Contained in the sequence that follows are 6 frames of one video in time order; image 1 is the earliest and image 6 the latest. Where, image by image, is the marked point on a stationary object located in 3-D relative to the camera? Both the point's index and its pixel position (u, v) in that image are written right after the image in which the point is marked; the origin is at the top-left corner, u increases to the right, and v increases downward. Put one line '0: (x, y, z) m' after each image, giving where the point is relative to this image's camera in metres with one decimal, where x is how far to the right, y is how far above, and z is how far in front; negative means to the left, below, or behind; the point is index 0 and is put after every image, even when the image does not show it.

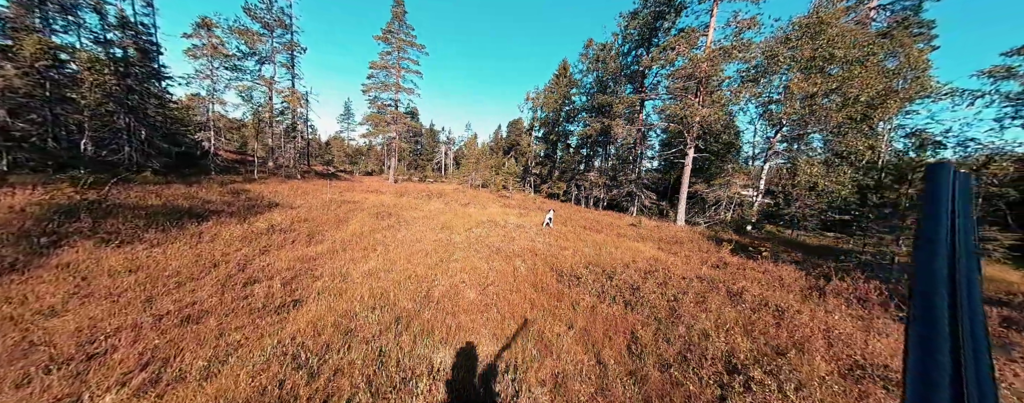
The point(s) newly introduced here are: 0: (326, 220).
0: (-7.2, -0.8, +10.6) m
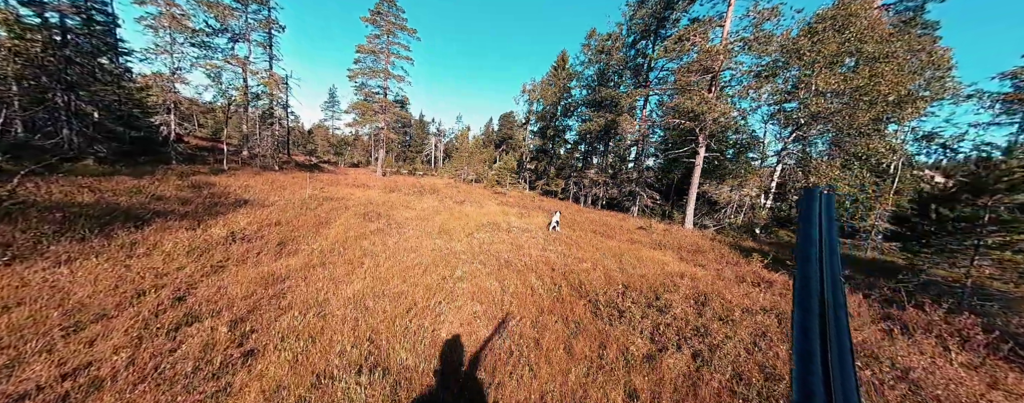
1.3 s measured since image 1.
0: (-7.0, -0.7, +9.1) m
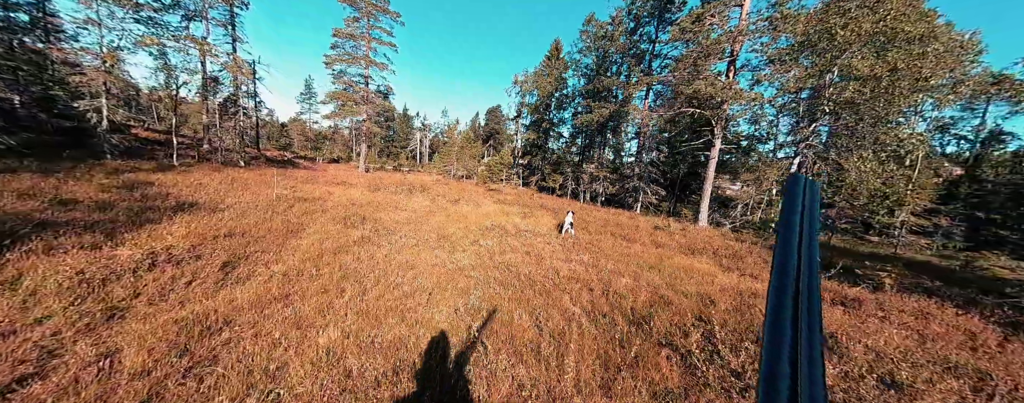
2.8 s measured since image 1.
0: (-6.6, -0.8, +7.3) m
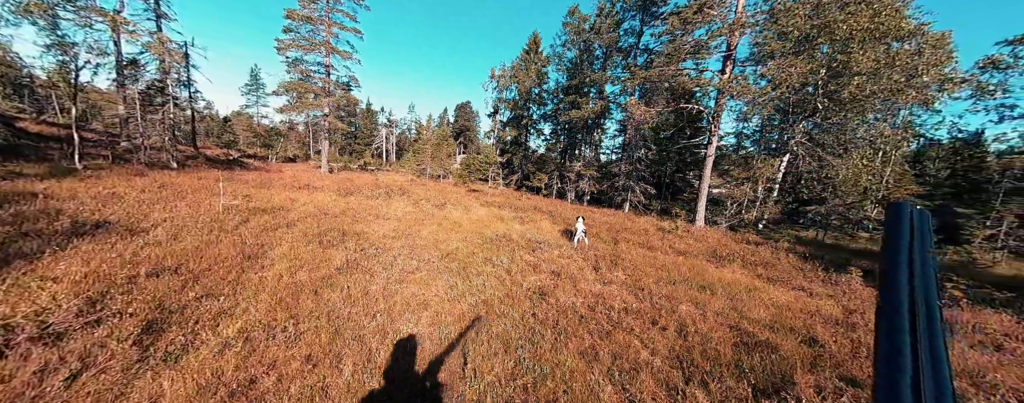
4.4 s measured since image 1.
0: (-6.0, -1.2, +5.4) m
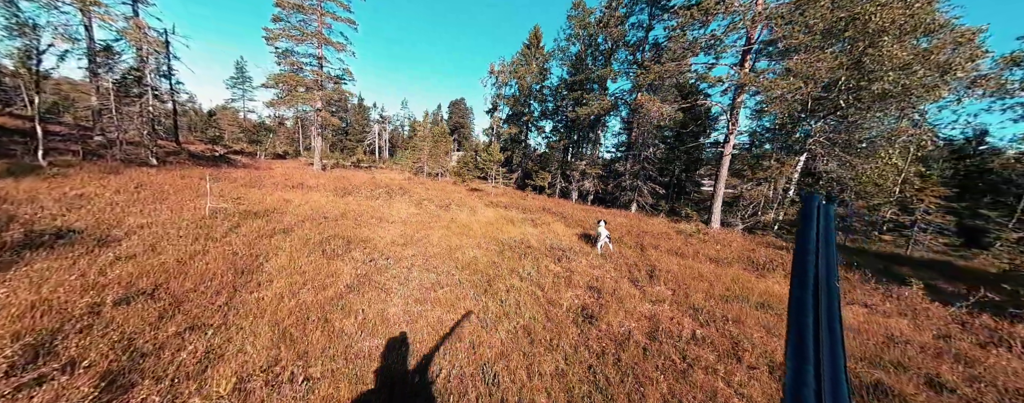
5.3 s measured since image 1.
0: (-5.3, -1.3, +4.5) m
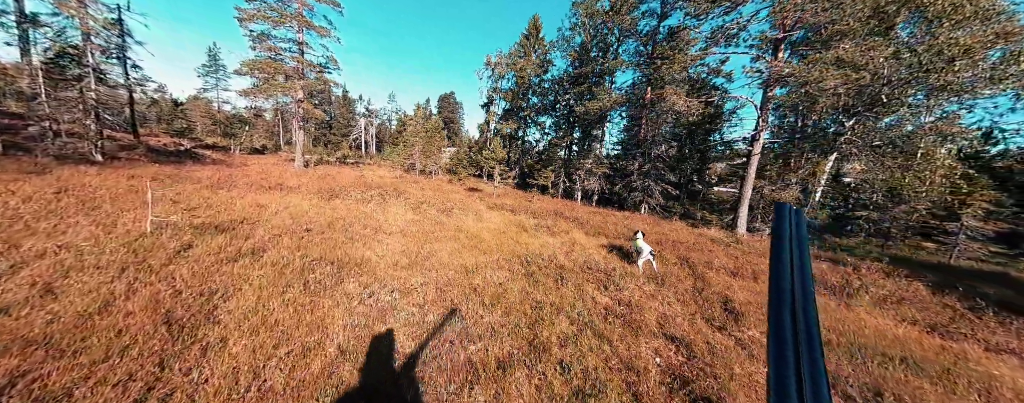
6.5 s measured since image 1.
0: (-4.4, -1.7, +2.8) m
